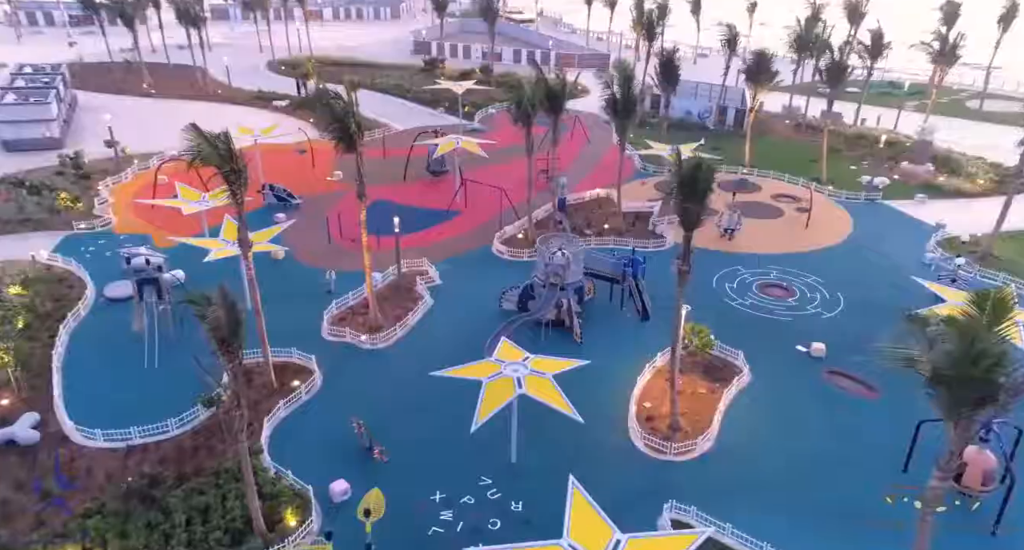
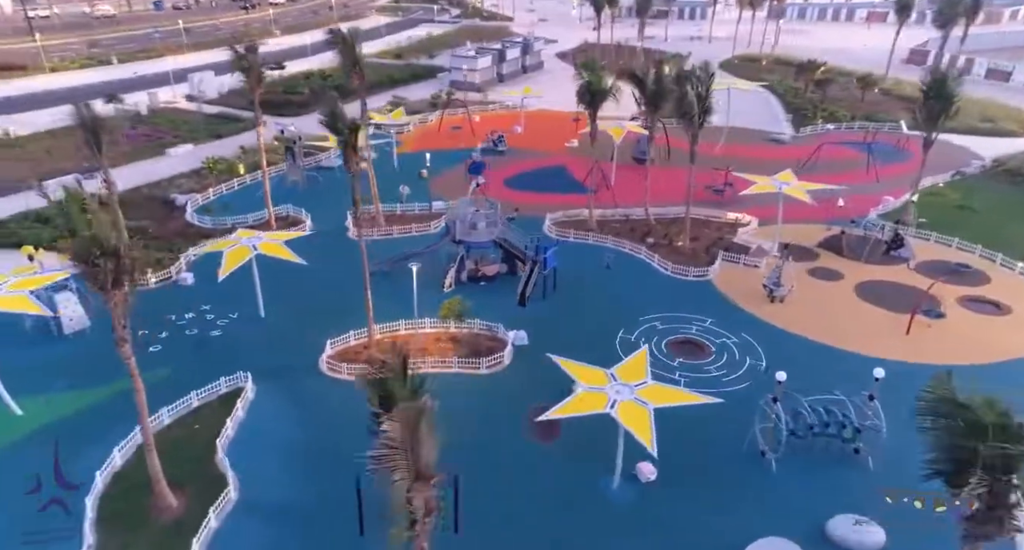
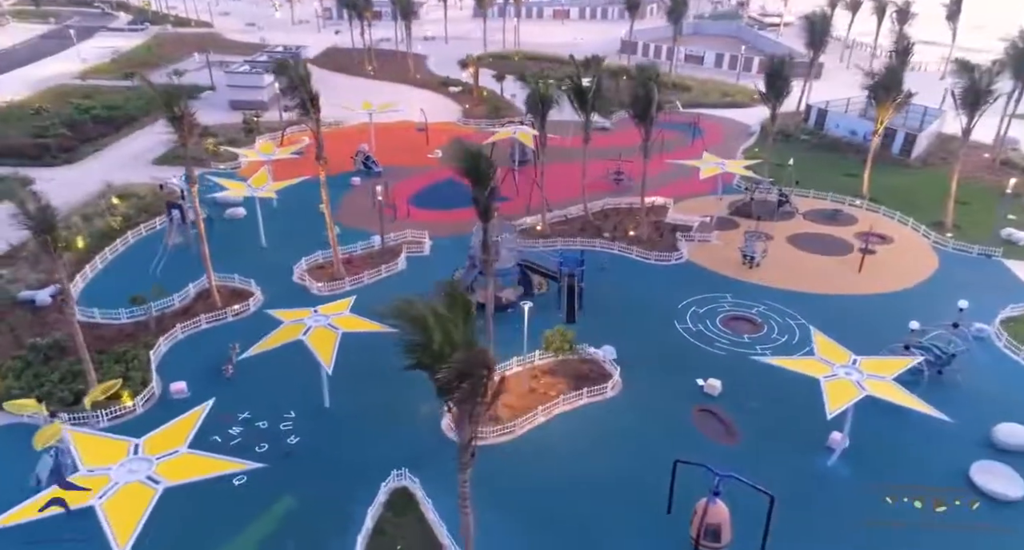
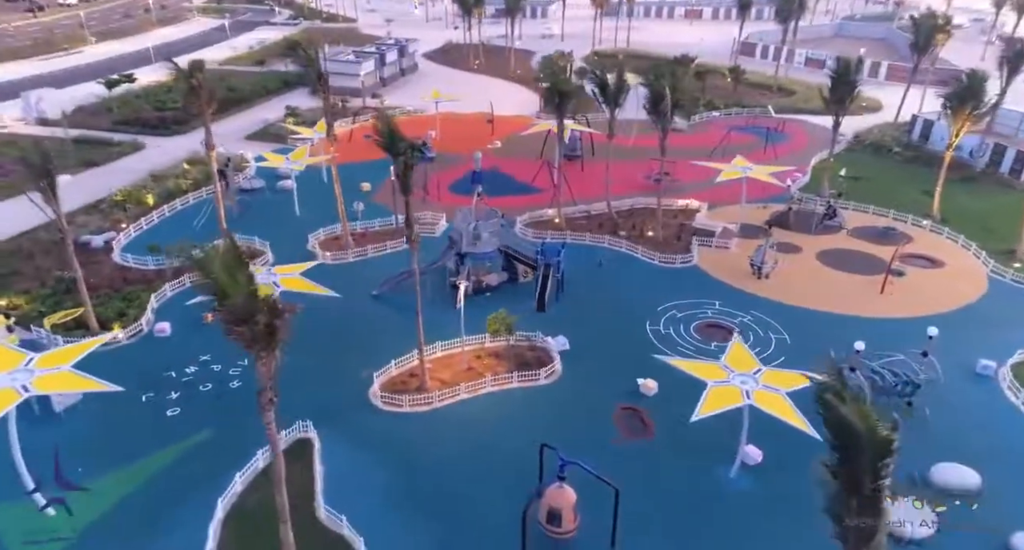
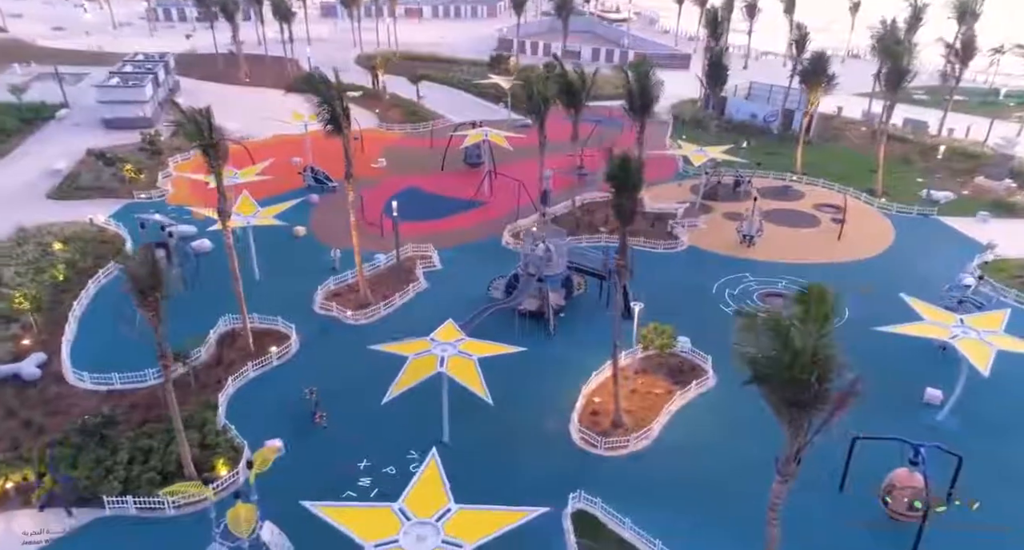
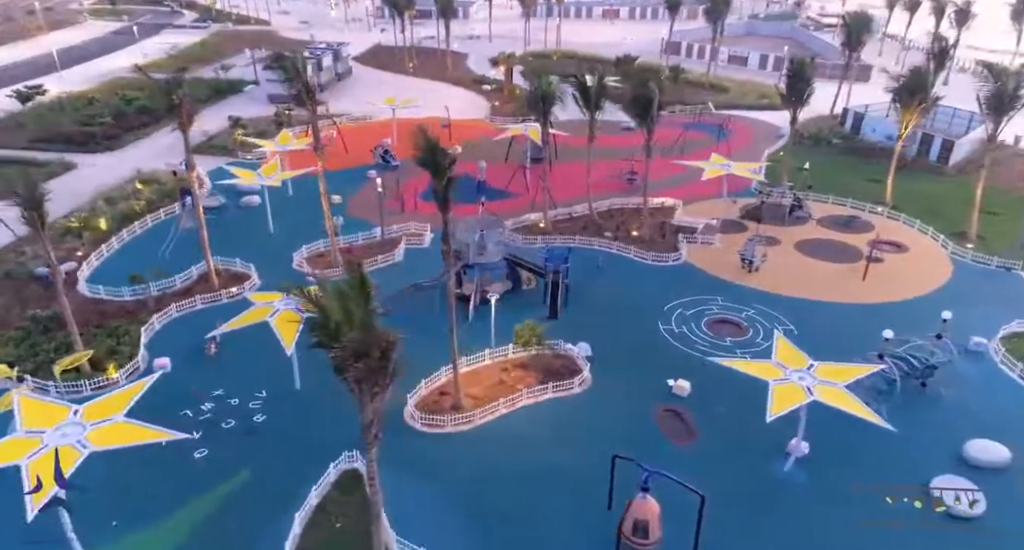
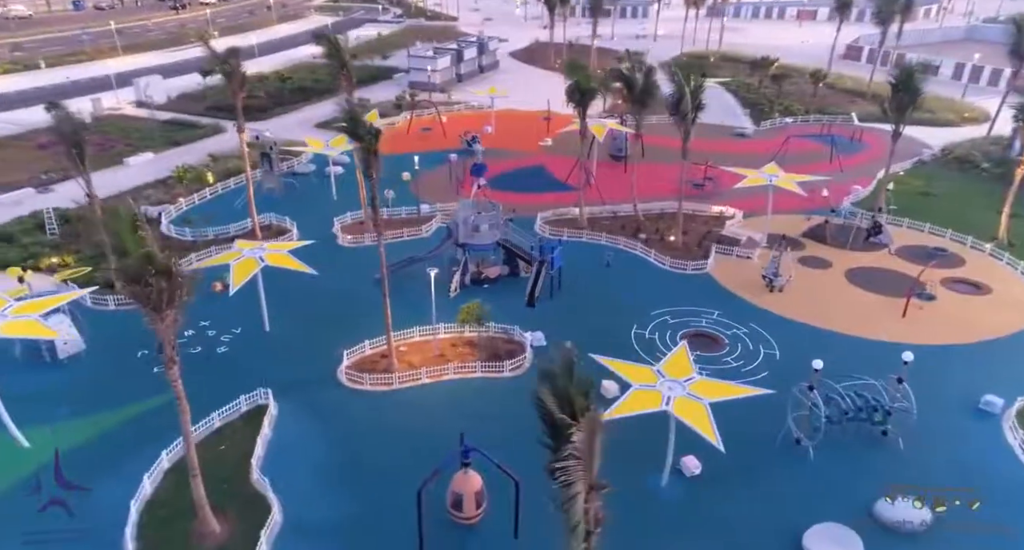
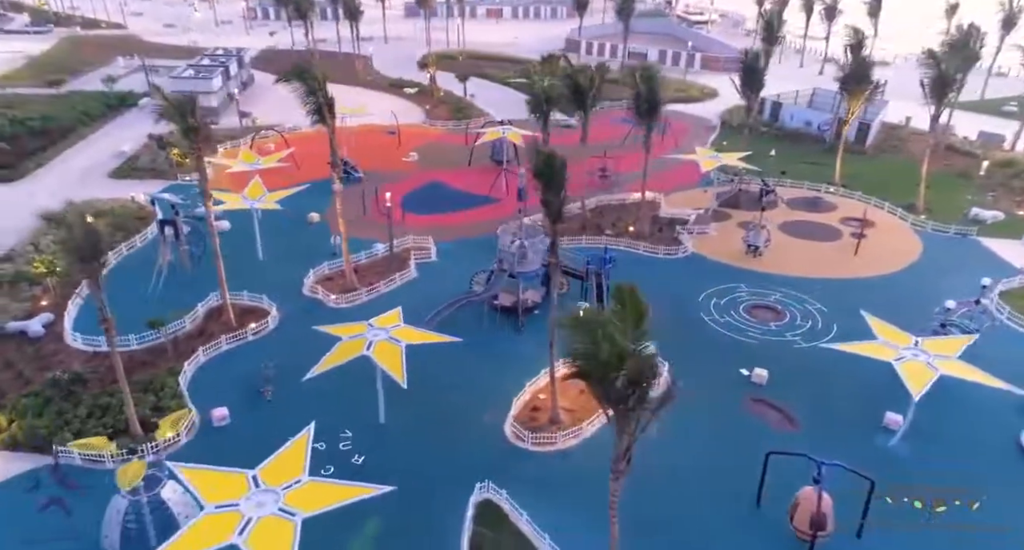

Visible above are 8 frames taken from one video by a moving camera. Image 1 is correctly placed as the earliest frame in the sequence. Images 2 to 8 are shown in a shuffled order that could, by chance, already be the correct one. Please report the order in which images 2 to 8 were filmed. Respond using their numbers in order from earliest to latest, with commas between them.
5, 8, 3, 6, 4, 7, 2
